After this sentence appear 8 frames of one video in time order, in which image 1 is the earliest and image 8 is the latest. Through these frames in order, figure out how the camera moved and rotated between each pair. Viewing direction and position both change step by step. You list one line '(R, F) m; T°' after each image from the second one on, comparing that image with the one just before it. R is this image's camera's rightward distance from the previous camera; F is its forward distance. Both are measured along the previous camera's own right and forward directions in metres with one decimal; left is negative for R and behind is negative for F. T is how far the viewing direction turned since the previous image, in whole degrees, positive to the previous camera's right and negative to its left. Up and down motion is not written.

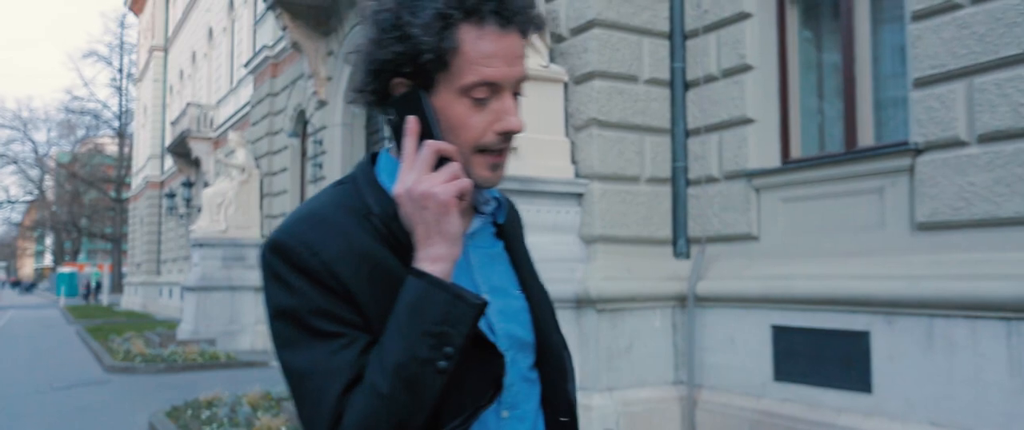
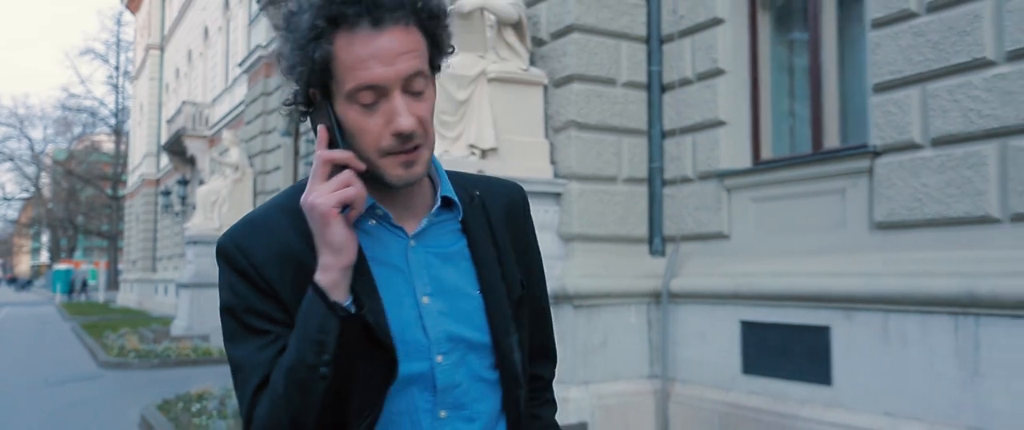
(+0.1, -0.2) m; 0°
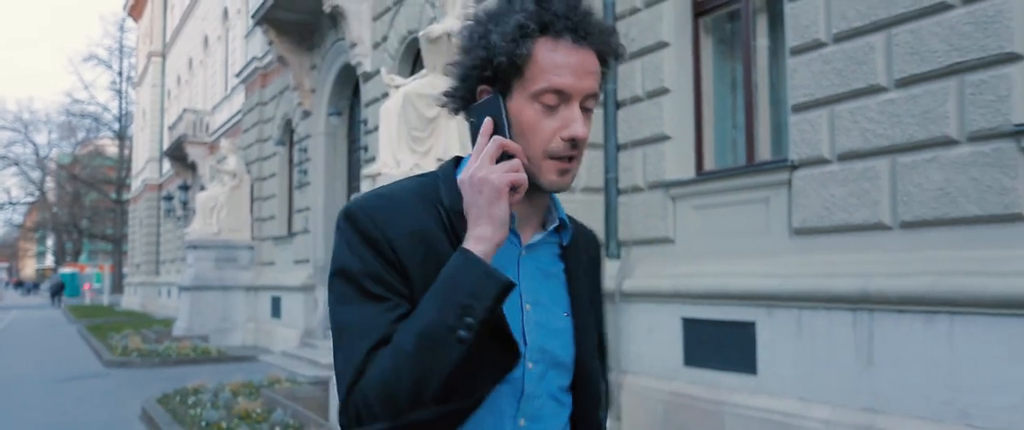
(+0.3, -0.7) m; 0°
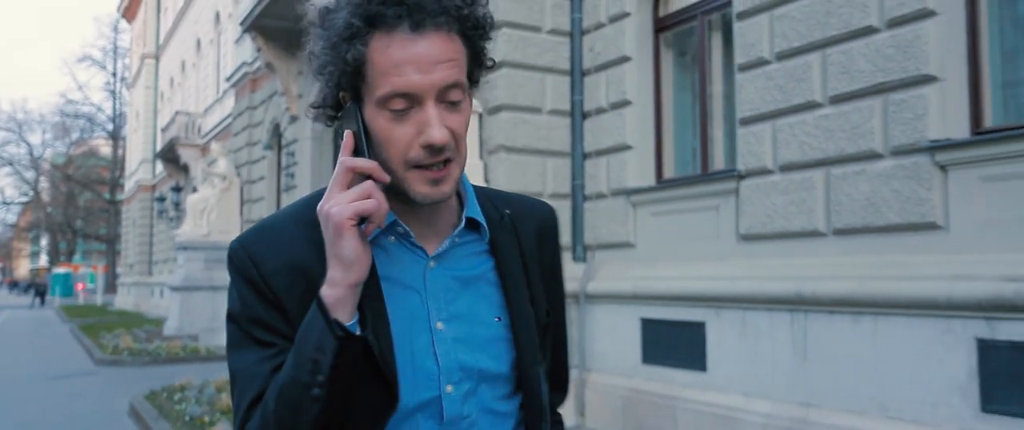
(+0.2, -0.4) m; 0°
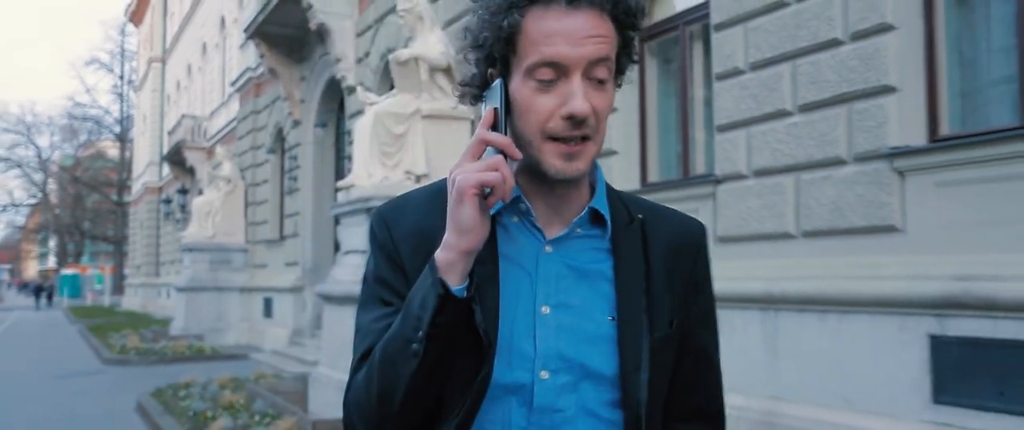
(+0.2, -0.3) m; 0°
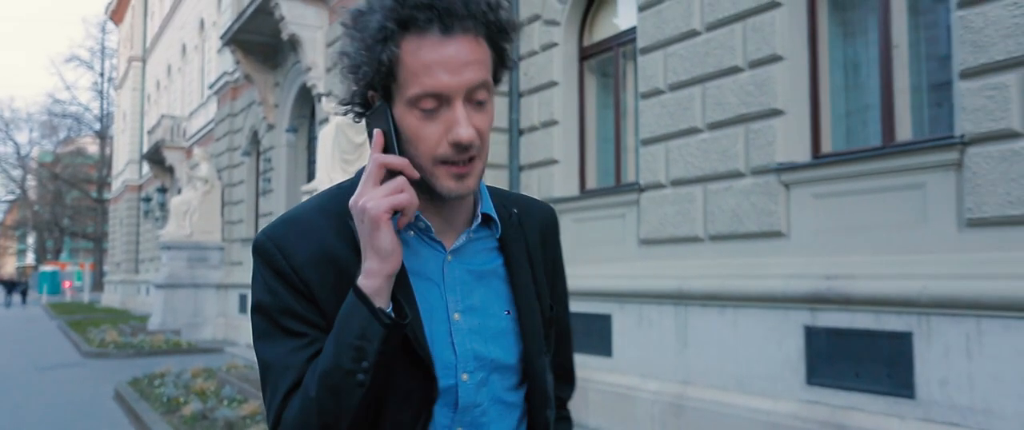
(+0.4, -0.7) m; +1°
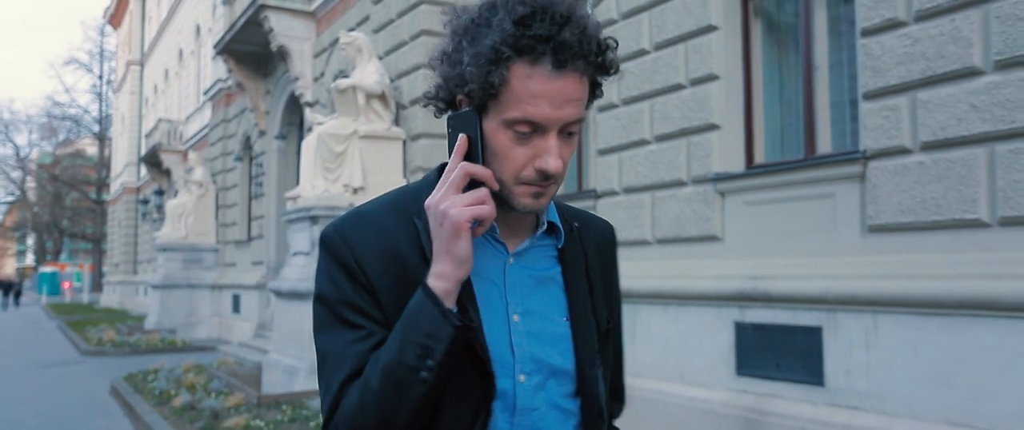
(+0.3, -0.6) m; 0°
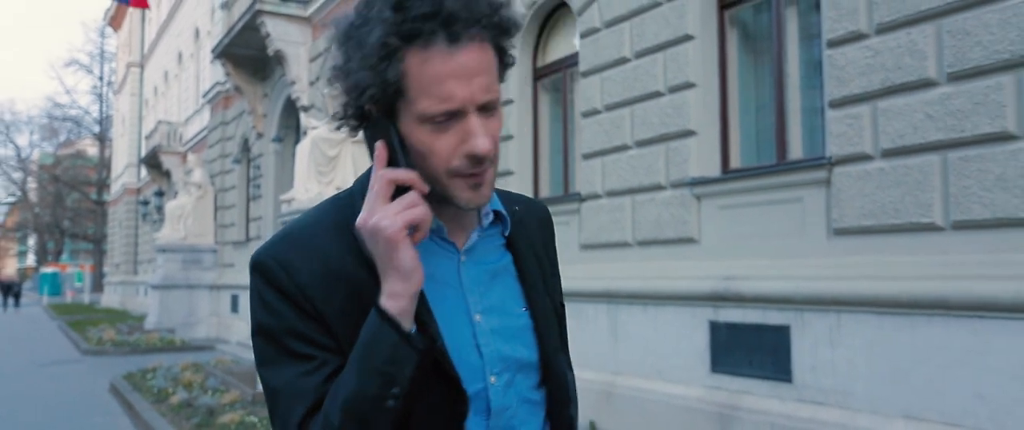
(+0.1, -0.2) m; 0°
